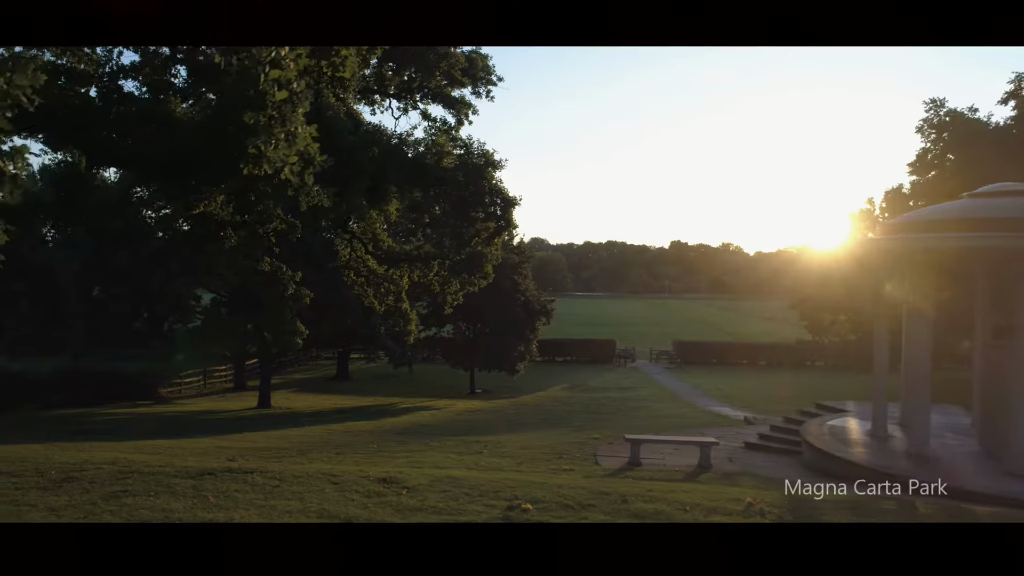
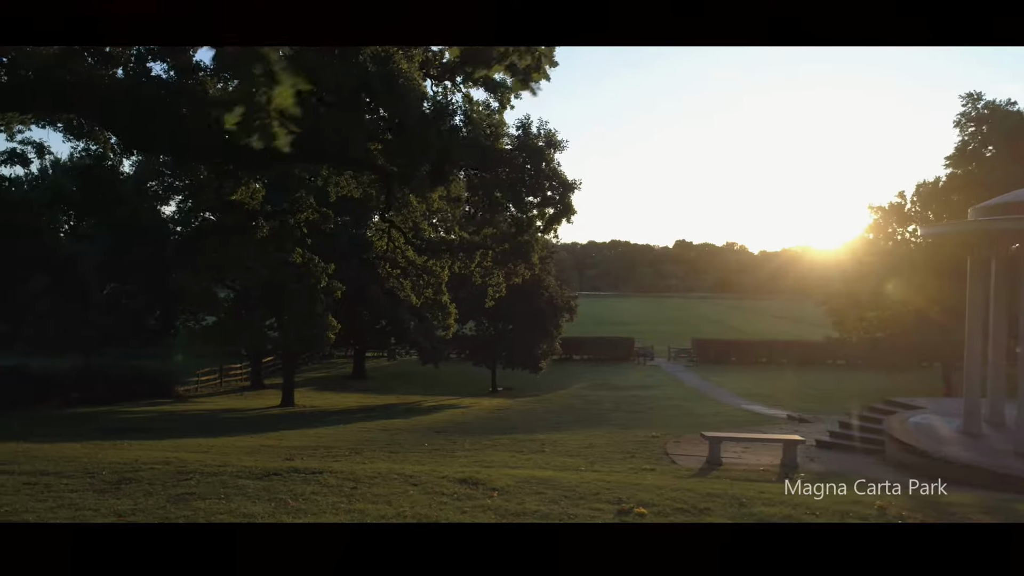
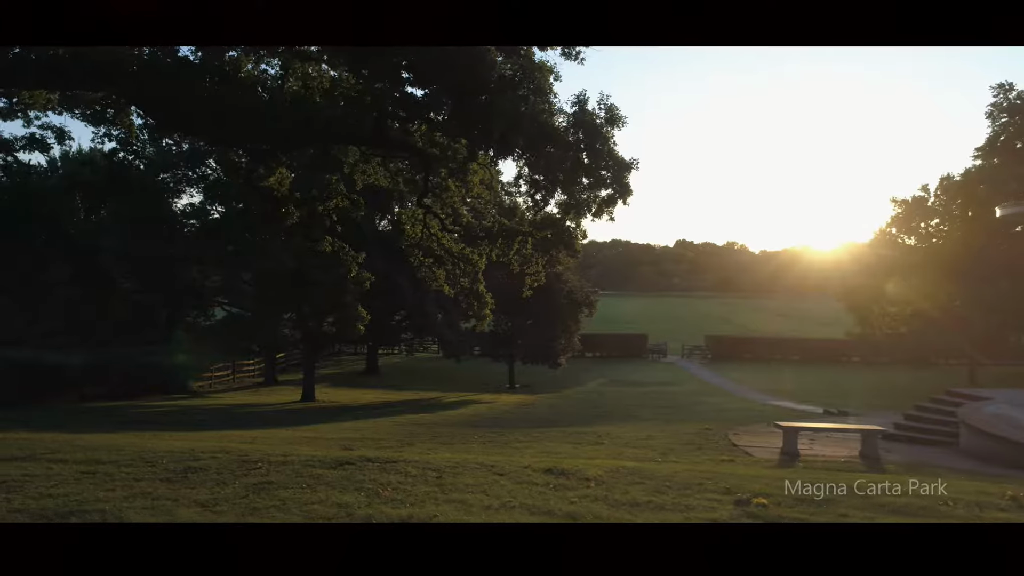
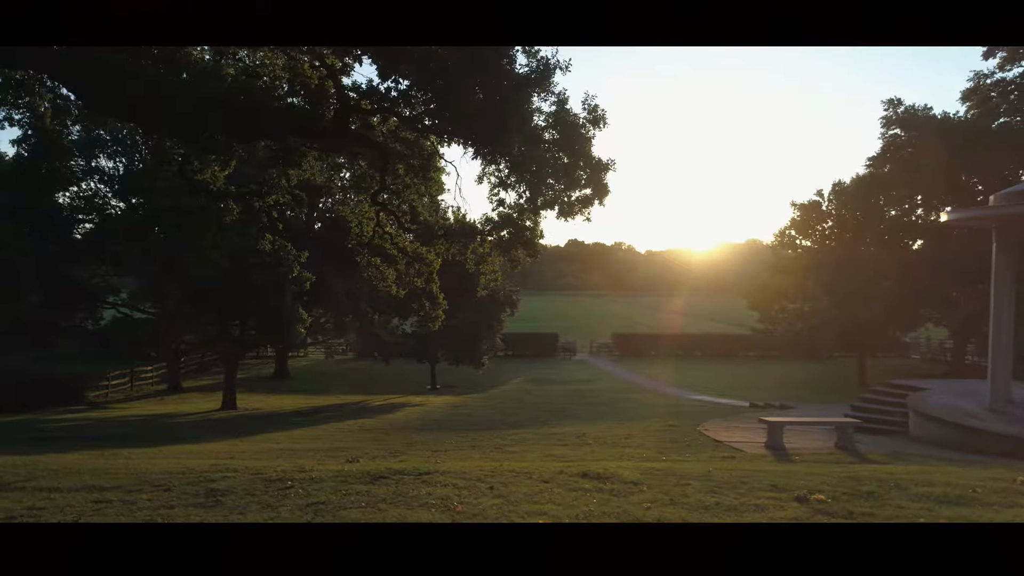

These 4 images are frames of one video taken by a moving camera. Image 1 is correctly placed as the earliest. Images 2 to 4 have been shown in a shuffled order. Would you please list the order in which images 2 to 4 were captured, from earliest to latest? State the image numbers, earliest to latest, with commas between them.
2, 3, 4
